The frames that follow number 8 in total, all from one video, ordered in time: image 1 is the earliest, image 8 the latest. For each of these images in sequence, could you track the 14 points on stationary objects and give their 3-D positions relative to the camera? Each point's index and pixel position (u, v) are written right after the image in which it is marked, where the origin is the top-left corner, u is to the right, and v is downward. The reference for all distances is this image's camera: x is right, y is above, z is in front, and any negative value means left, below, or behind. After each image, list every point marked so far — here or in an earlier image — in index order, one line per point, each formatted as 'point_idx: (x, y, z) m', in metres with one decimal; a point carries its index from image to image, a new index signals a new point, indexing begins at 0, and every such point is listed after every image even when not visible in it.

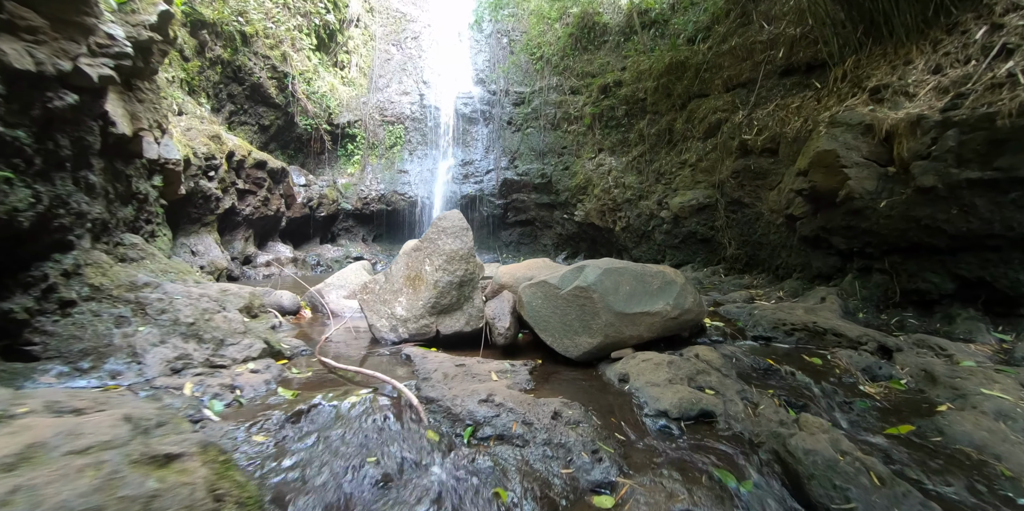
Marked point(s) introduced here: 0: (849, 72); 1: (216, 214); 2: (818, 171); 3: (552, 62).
0: (+4.7, +2.6, +6.1) m
1: (-6.9, +0.9, +9.7) m
2: (+3.4, +0.9, +4.8) m
3: (+1.4, +6.6, +14.8) m
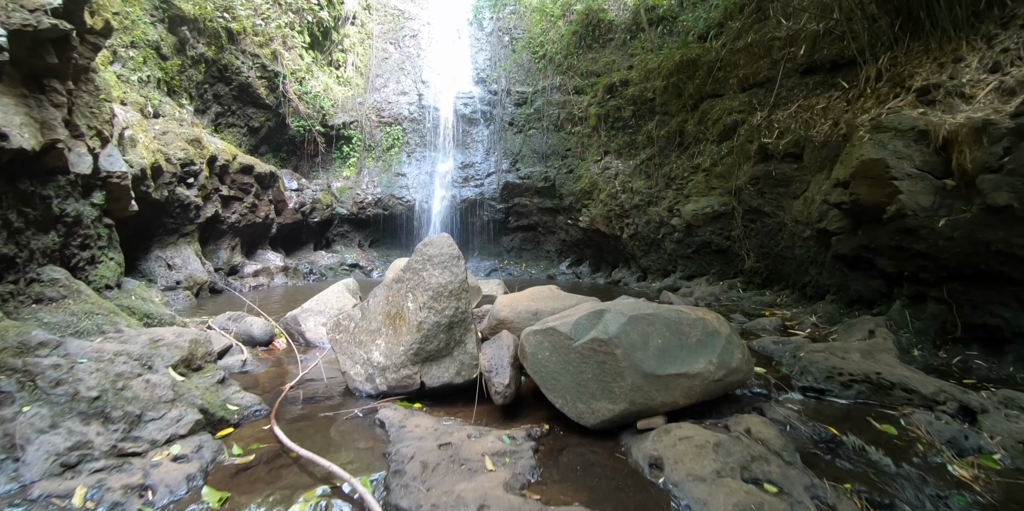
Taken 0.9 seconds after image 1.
0: (+4.7, +2.3, +5.5) m
1: (-6.9, +0.6, +9.2) m
2: (+3.4, +0.7, +4.2) m
3: (+1.5, +6.4, +14.2) m
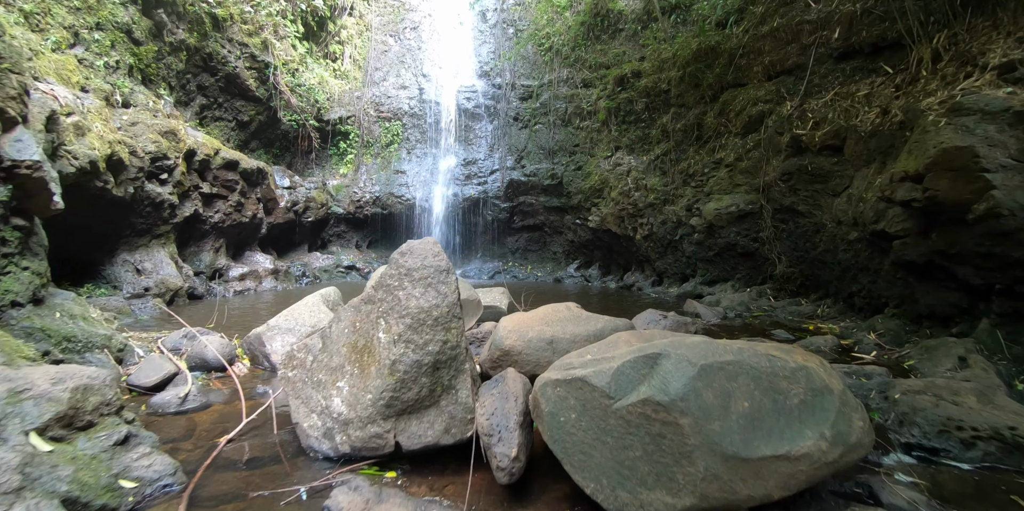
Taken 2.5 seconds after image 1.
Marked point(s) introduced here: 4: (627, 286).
0: (+4.8, +2.3, +4.7) m
1: (-6.8, +0.6, +8.5) m
2: (+3.5, +0.6, +3.4) m
3: (+1.6, +6.3, +13.4) m
4: (+2.9, -0.8, +10.8) m
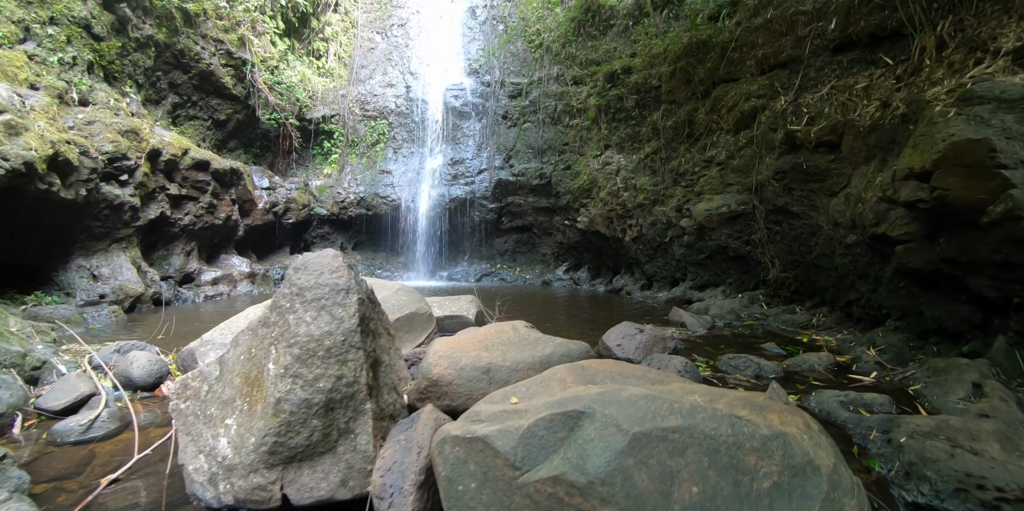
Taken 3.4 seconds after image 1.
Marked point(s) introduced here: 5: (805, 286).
0: (+4.4, +2.2, +4.3) m
1: (-7.1, +0.5, +8.1) m
2: (+3.1, +0.6, +3.0) m
3: (+1.2, +6.2, +13.0) m
4: (+2.5, -0.8, +10.3) m
5: (+4.2, -0.4, +6.2) m
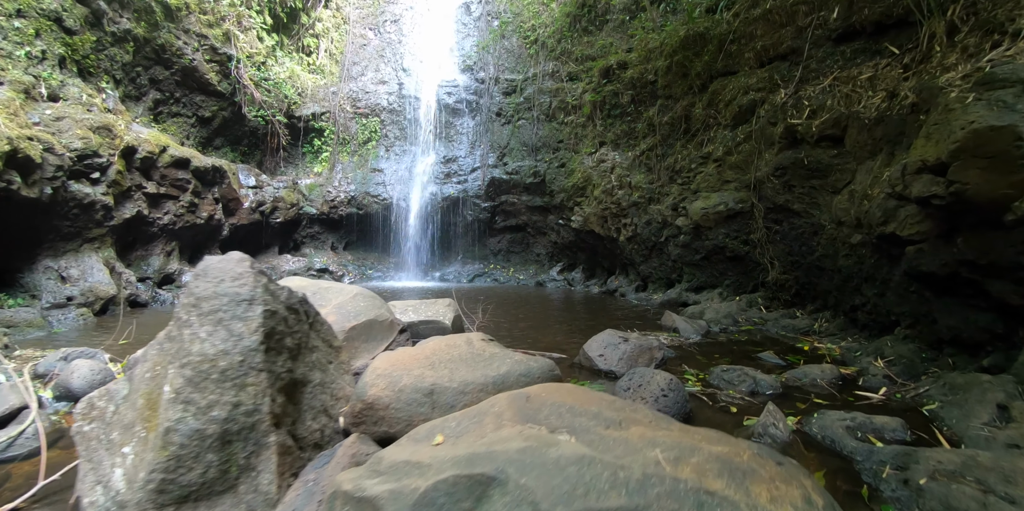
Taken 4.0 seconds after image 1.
0: (+4.2, +2.2, +4.0) m
1: (-7.3, +0.5, +7.8) m
2: (+2.9, +0.6, +2.7) m
3: (+1.0, +6.2, +12.7) m
4: (+2.3, -0.8, +10.0) m
5: (+4.0, -0.5, +5.9) m
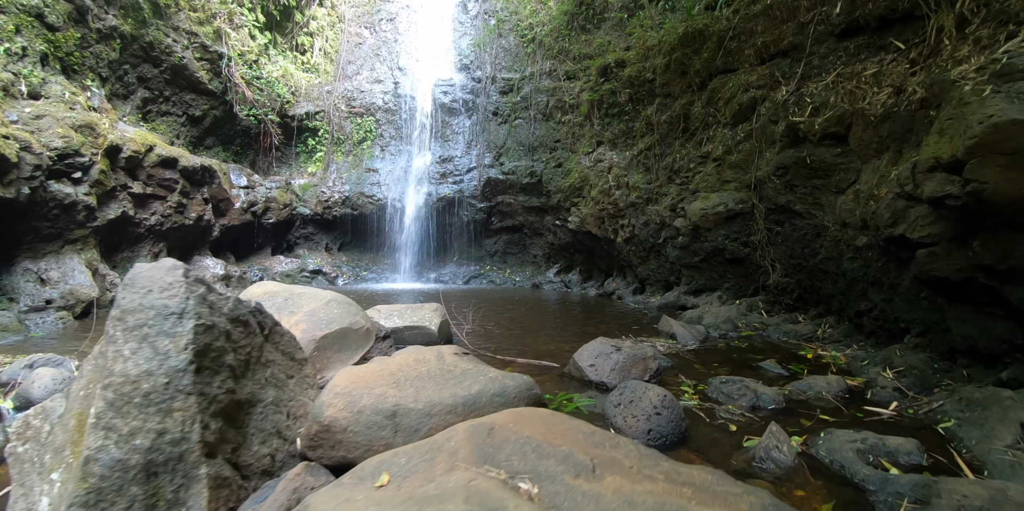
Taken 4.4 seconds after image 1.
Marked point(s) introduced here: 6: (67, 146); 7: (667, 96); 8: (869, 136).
0: (+4.1, +2.2, +3.8) m
1: (-7.4, +0.5, +7.6) m
2: (+2.8, +0.5, +2.5) m
3: (+0.9, +6.2, +12.5) m
4: (+2.2, -0.9, +9.8) m
5: (+3.9, -0.5, +5.6) m
6: (-7.2, +1.8, +6.9) m
7: (+3.1, +3.2, +8.6) m
8: (+3.8, +1.3, +4.6) m
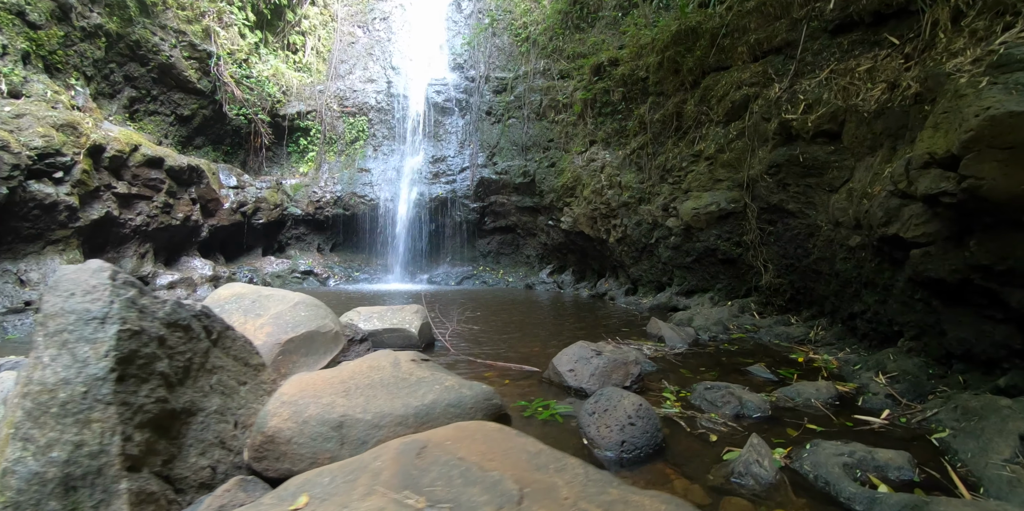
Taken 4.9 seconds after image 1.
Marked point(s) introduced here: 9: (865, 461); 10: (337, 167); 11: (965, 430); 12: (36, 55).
0: (+3.9, +2.2, +3.7) m
1: (-7.6, +0.5, +7.4) m
2: (+2.6, +0.5, +2.4) m
3: (+0.7, +6.2, +12.4) m
4: (+2.0, -0.9, +9.7) m
5: (+3.7, -0.5, +5.5) m
6: (-7.4, +1.8, +6.8) m
7: (+2.9, +3.2, +8.5) m
8: (+3.7, +1.3, +4.5) m
9: (+1.5, -0.9, +1.9) m
10: (-5.7, +2.9, +14.0) m
11: (+2.3, -0.9, +2.2) m
12: (-8.6, +3.6, +7.7) m
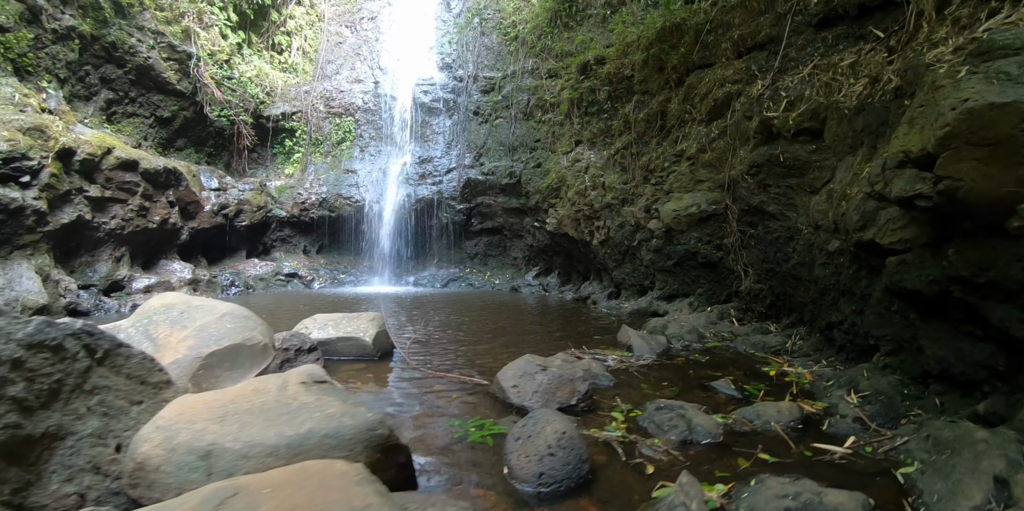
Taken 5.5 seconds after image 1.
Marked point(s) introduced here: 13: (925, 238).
0: (+3.5, +2.1, +3.4) m
1: (-8.0, +0.4, +7.2) m
2: (+2.2, +0.5, +2.1) m
3: (+0.4, +6.1, +12.1) m
4: (+1.6, -0.9, +9.4) m
5: (+3.3, -0.5, +5.3) m
6: (-7.8, +1.7, +6.6) m
7: (+2.5, +3.1, +8.2) m
8: (+3.3, +1.2, +4.2) m
9: (+1.1, -0.9, +1.6) m
10: (-6.1, +2.8, +13.8) m
11: (+1.9, -0.9, +1.9) m
12: (-9.0, +3.6, +7.5) m
13: (+2.4, +0.1, +2.5) m
